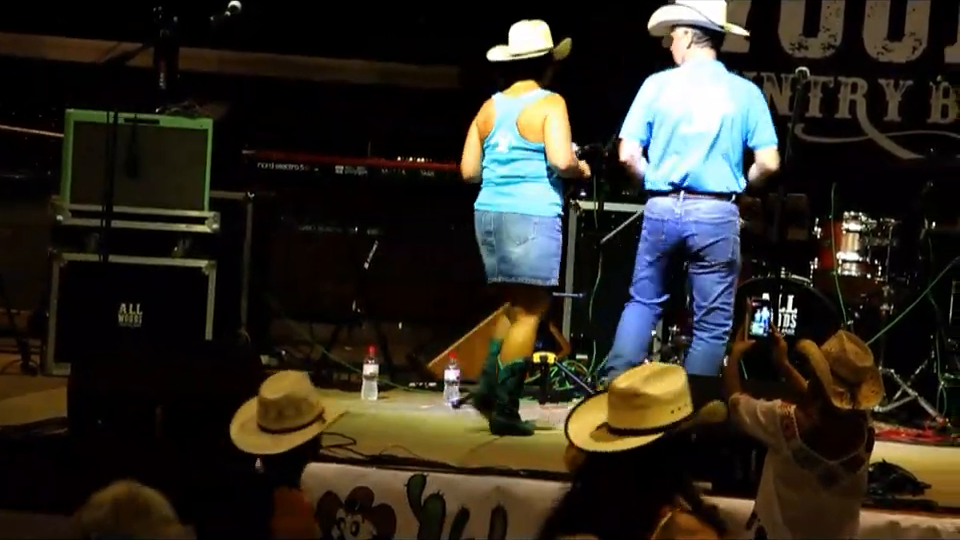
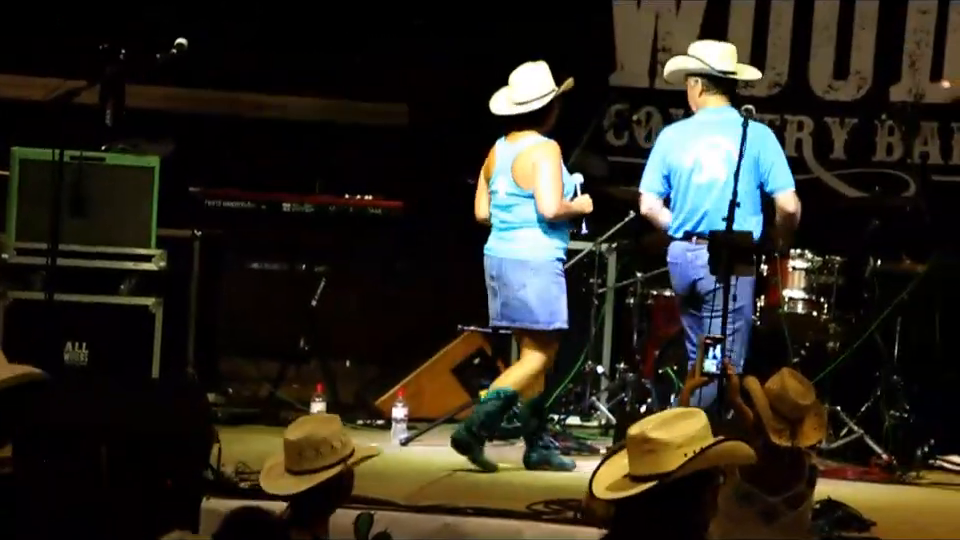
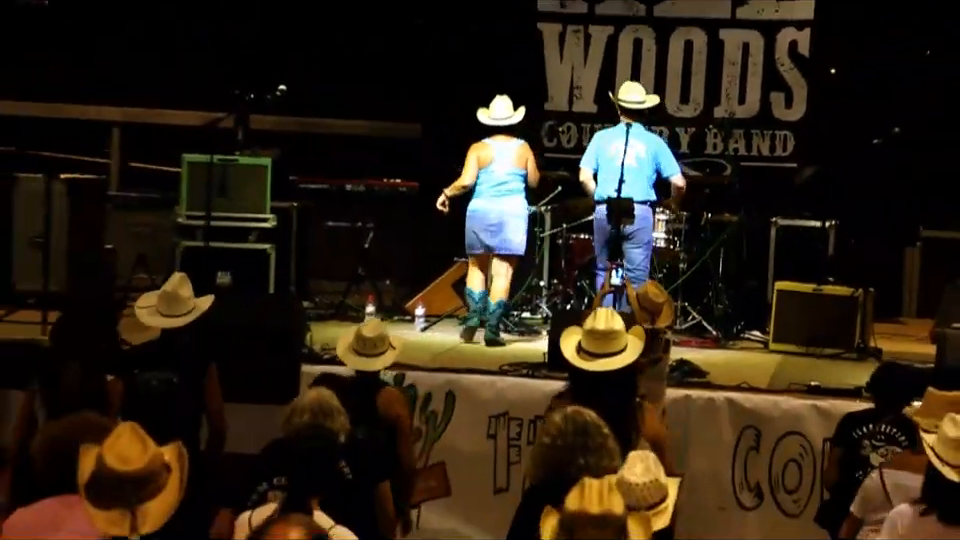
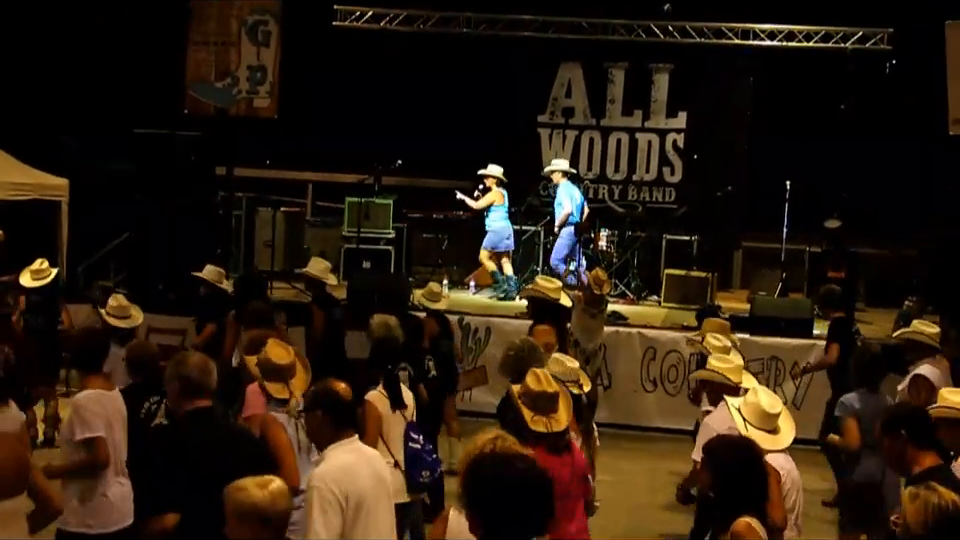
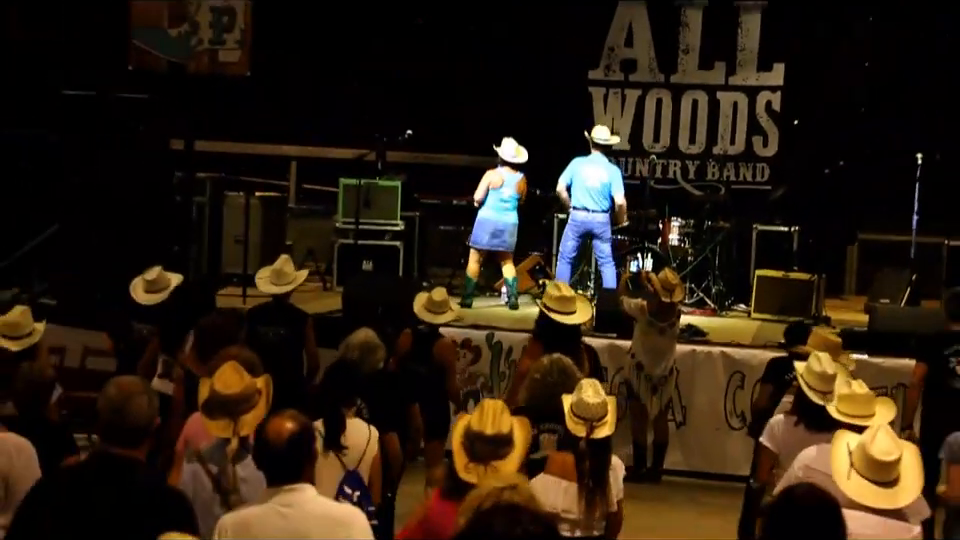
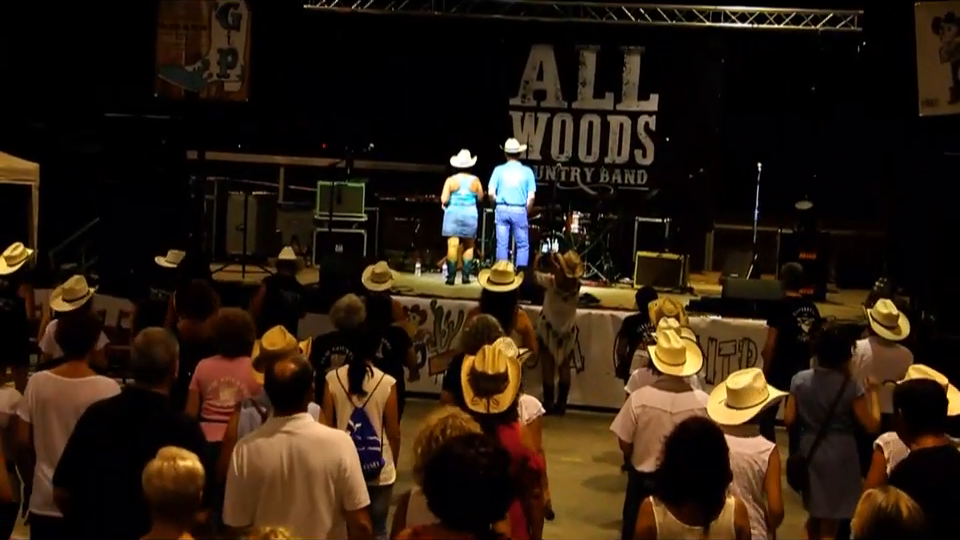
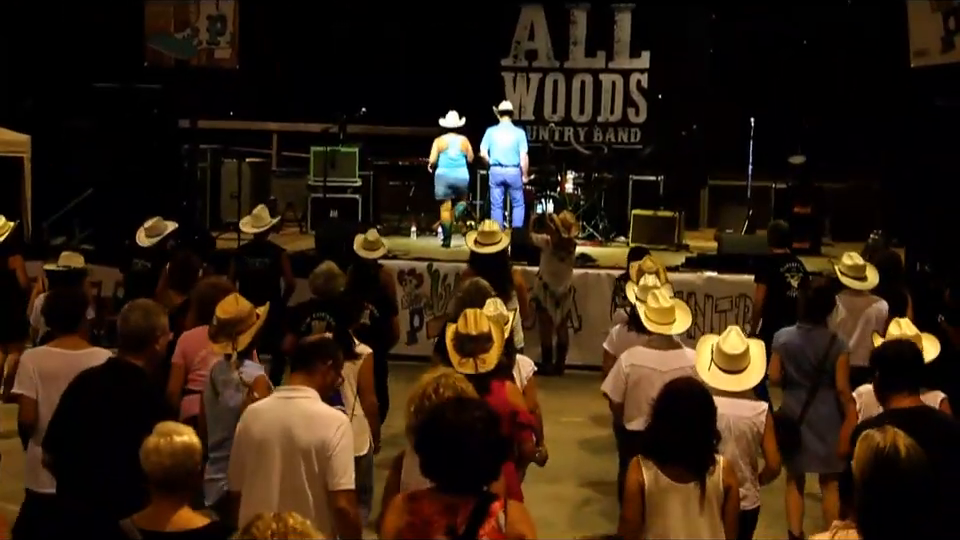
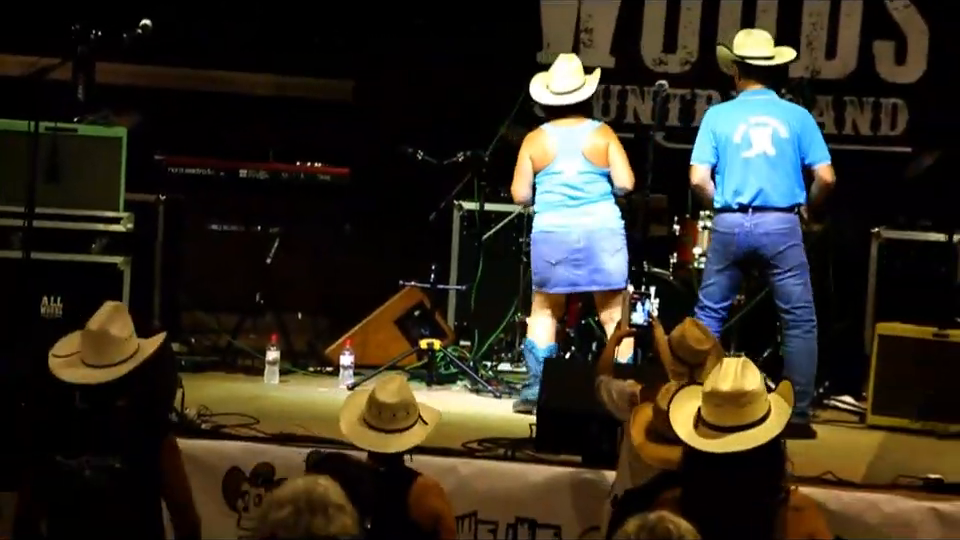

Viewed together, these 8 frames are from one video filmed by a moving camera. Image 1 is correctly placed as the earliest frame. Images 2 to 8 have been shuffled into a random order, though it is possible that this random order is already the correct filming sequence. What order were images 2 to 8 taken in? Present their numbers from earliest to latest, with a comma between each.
2, 8, 3, 5, 4, 7, 6
